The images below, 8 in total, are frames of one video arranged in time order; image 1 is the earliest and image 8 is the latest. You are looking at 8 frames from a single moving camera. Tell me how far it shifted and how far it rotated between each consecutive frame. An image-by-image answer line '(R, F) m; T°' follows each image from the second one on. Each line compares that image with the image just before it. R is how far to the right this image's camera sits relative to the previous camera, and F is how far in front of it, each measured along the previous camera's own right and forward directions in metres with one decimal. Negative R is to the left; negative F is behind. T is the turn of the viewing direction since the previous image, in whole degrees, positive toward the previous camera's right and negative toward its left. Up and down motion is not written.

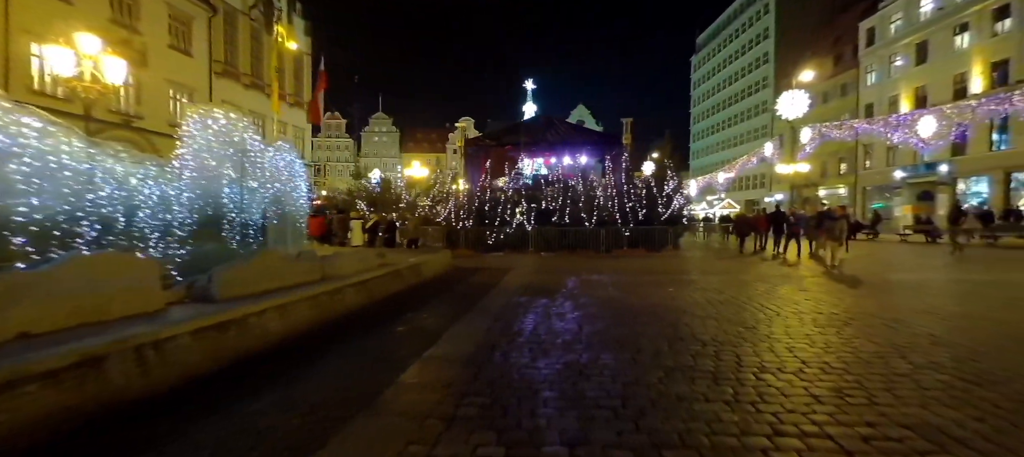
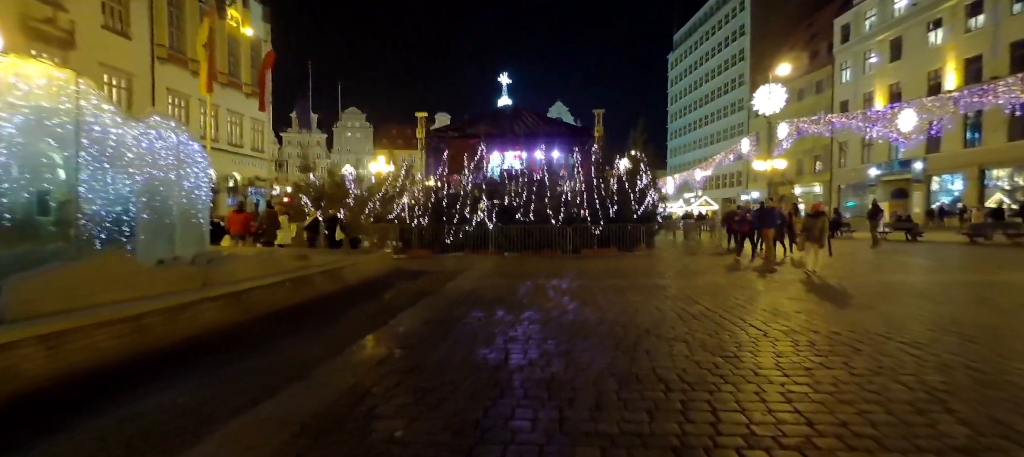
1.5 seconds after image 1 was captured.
(+0.9, +1.8) m; +2°
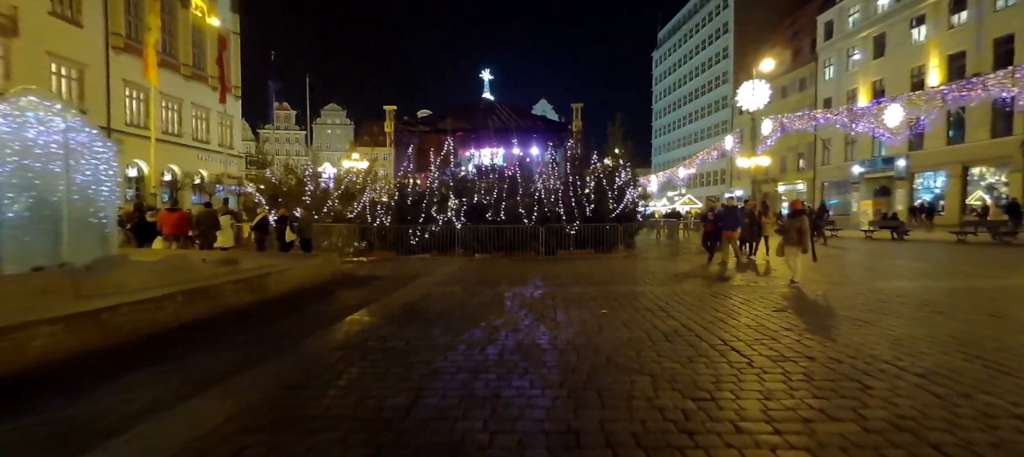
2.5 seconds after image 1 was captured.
(+0.6, +1.2) m; +2°
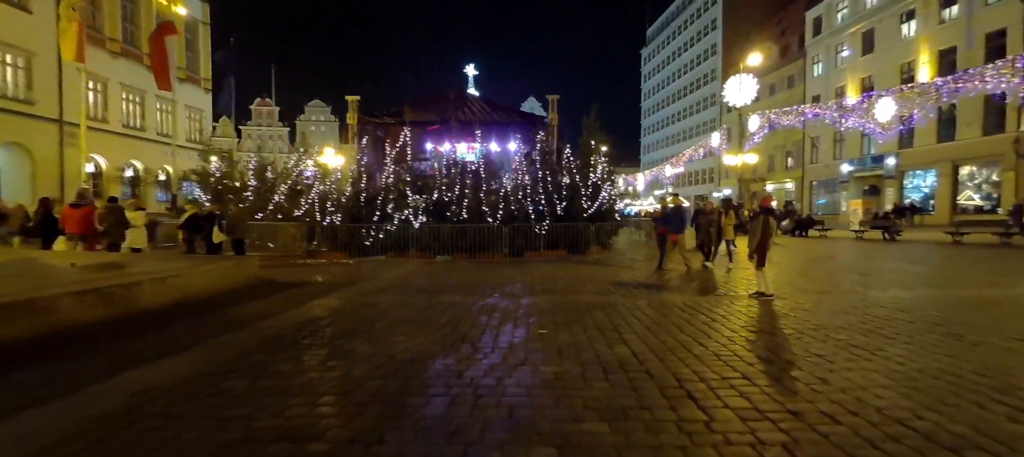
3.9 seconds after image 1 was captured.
(+1.0, +1.5) m; +1°
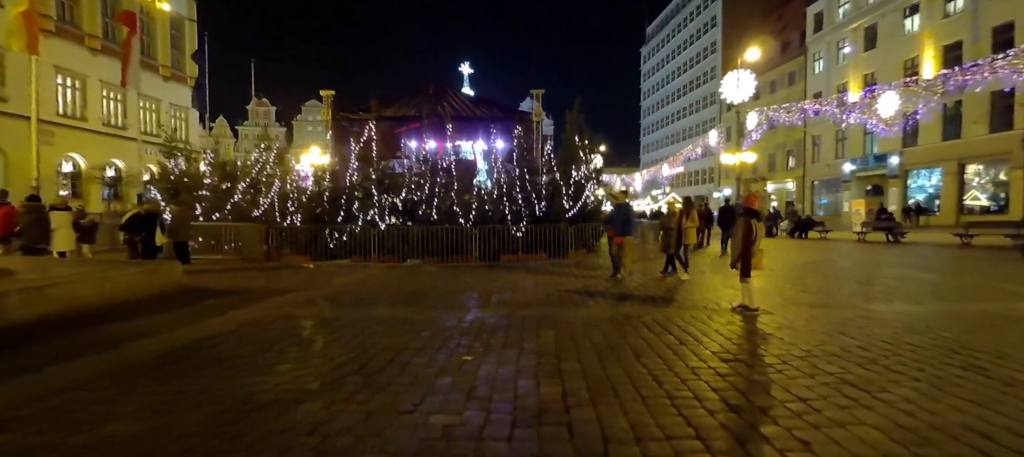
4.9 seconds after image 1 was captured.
(+0.9, +1.2) m; 0°
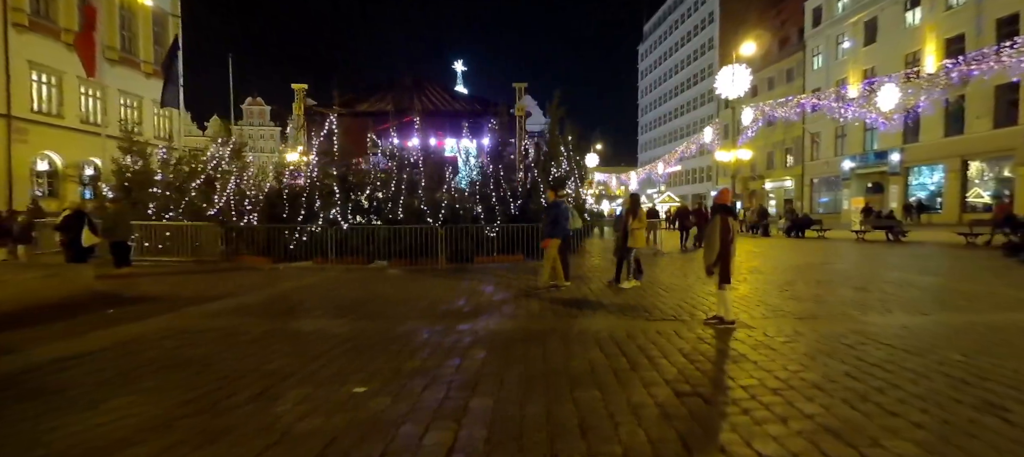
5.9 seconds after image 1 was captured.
(+0.8, +1.0) m; 0°
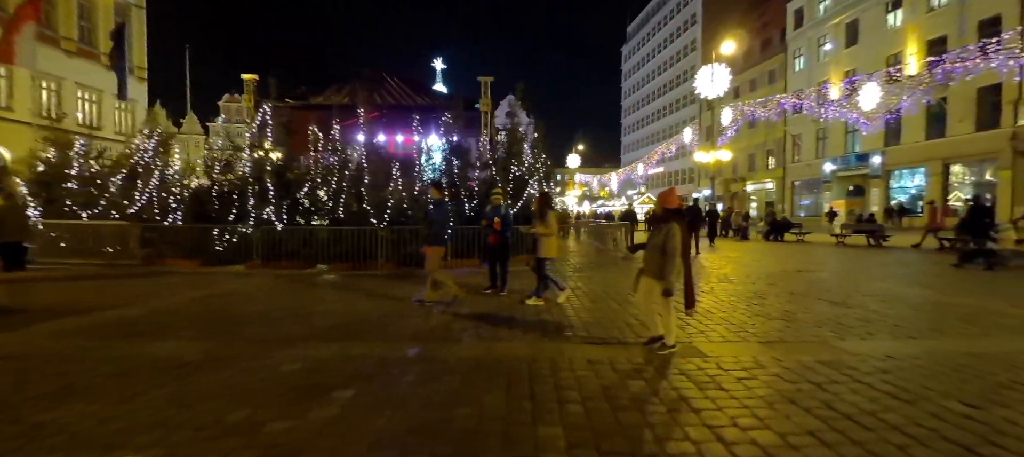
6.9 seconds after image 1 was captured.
(+0.9, +1.2) m; +1°
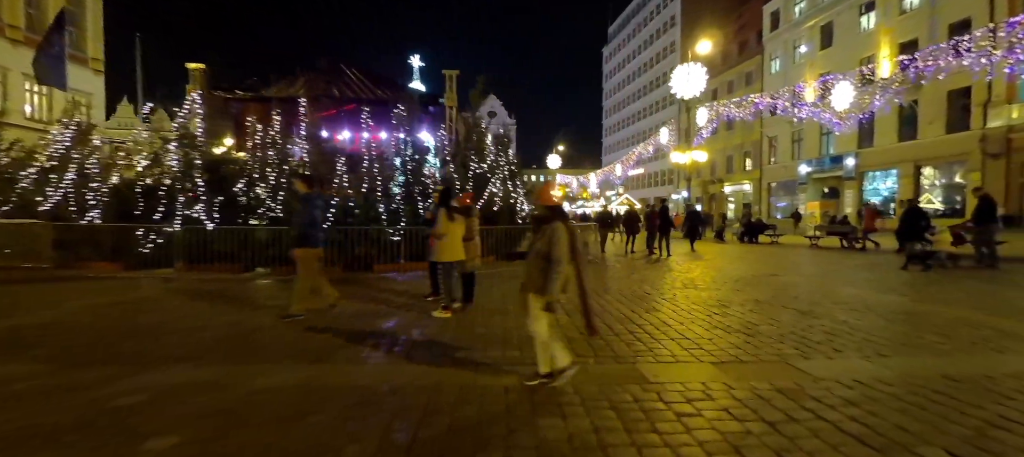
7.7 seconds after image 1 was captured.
(+0.7, +0.8) m; +2°
